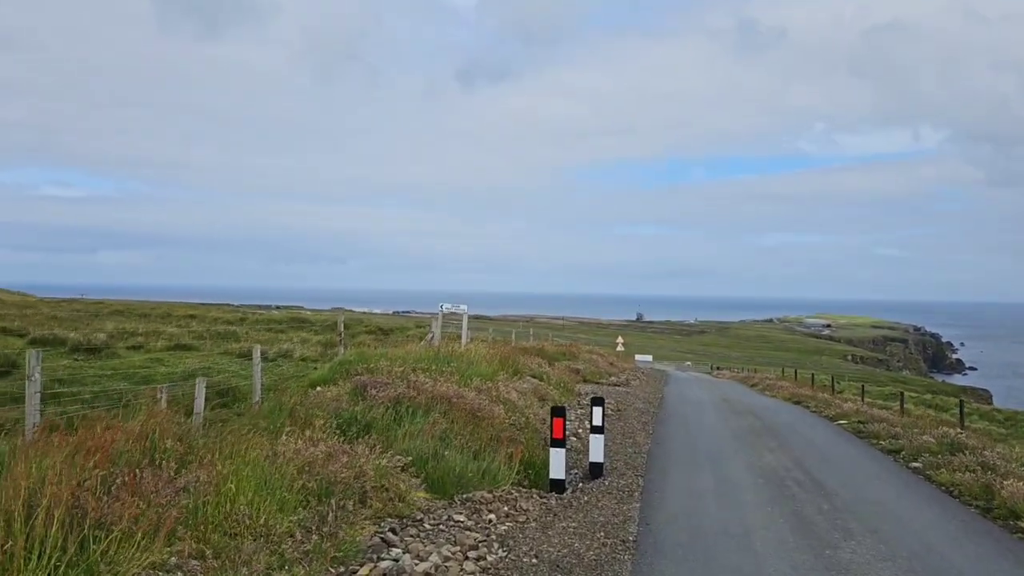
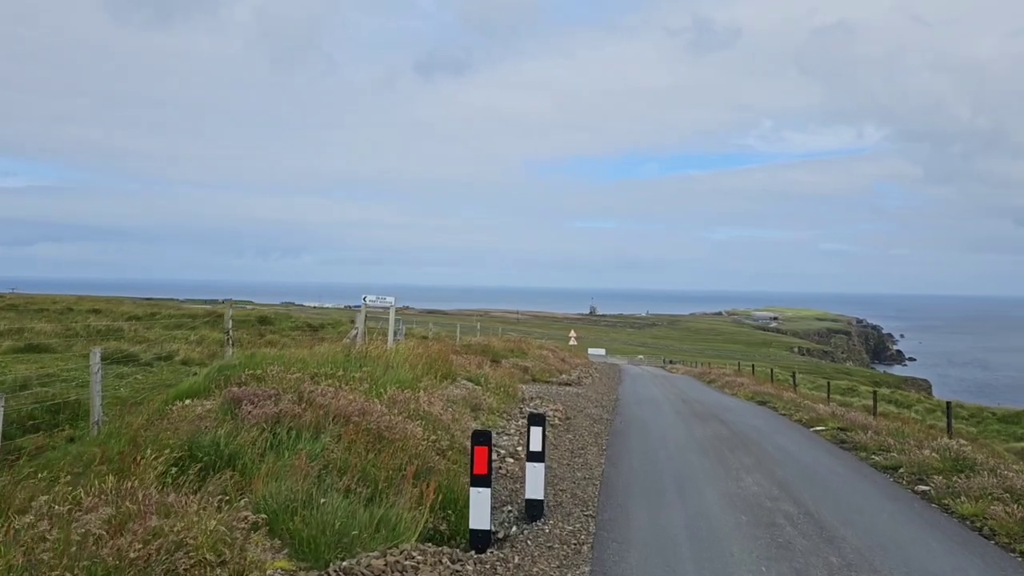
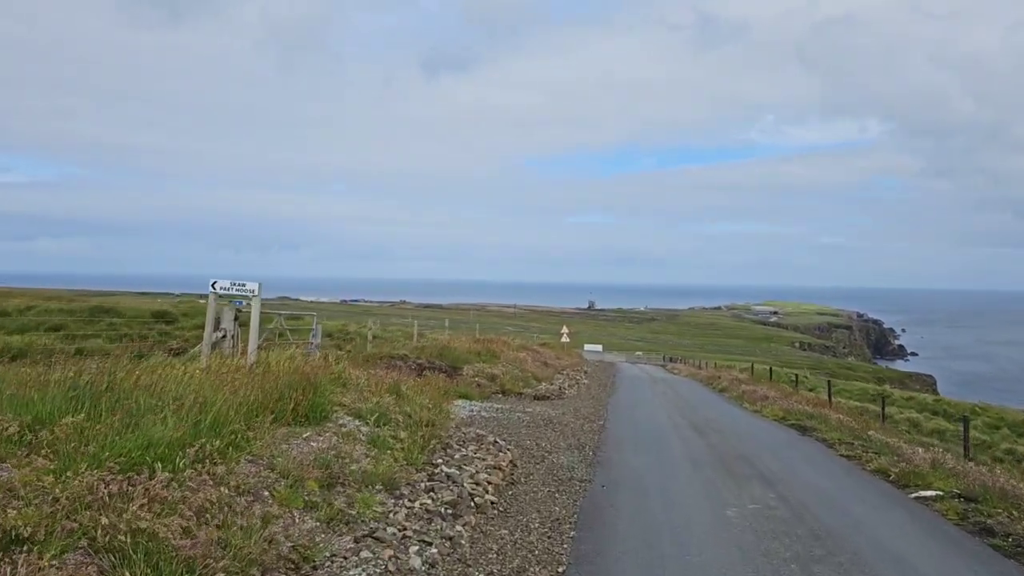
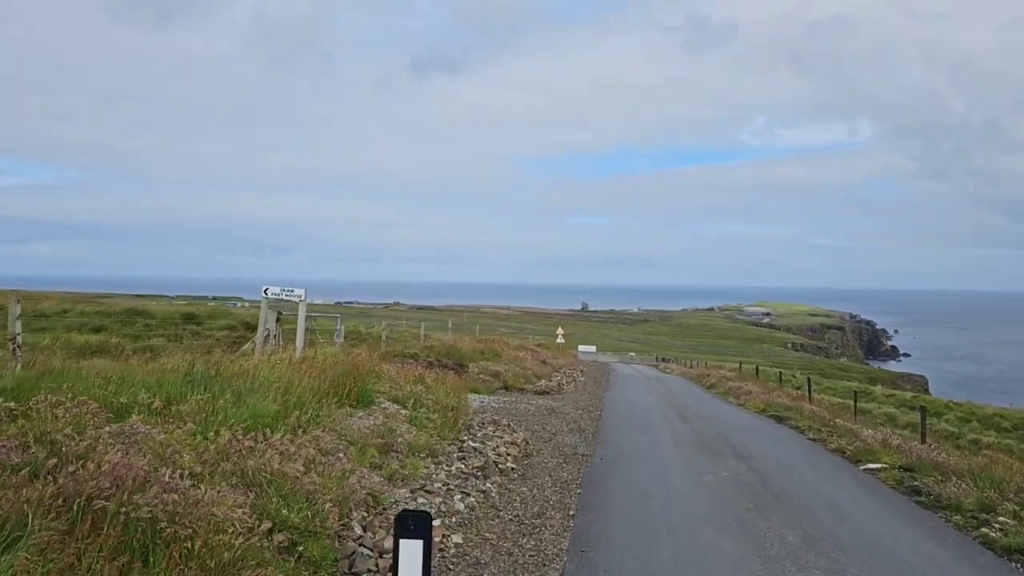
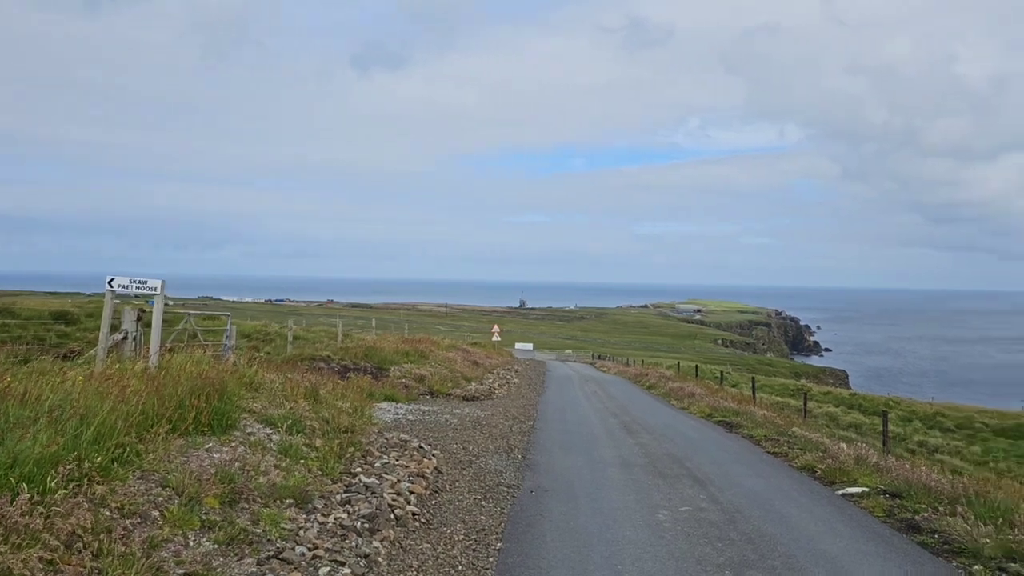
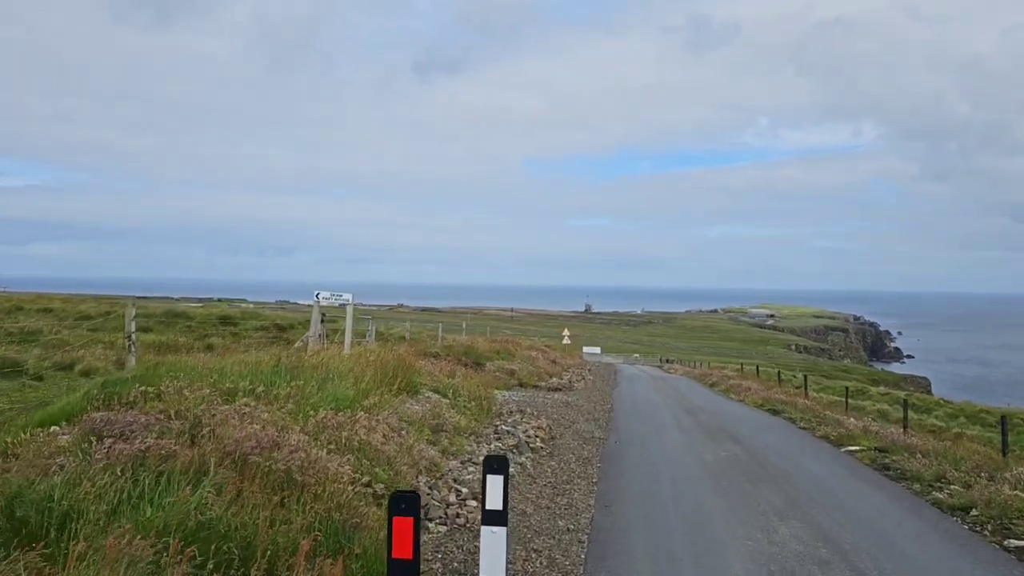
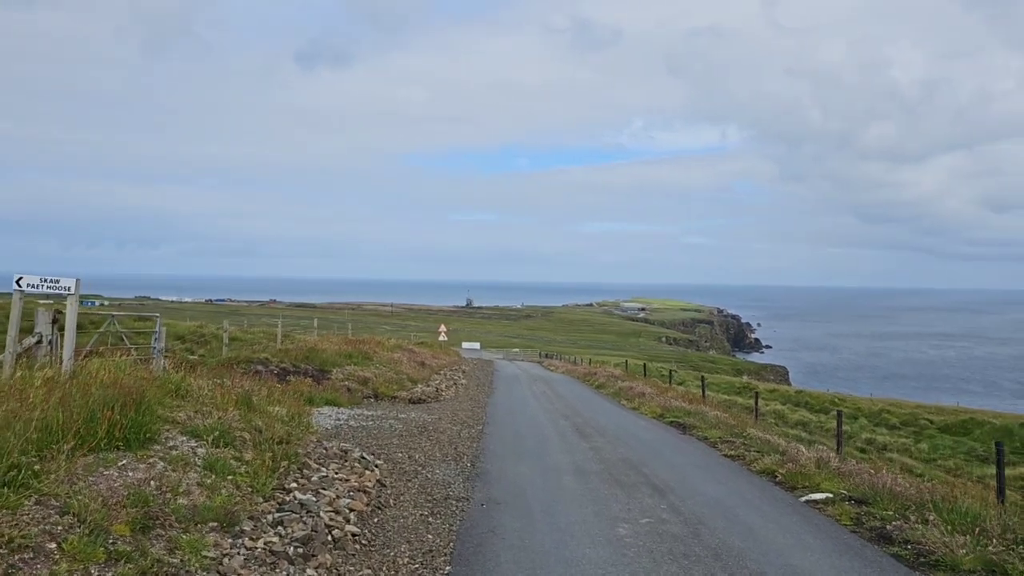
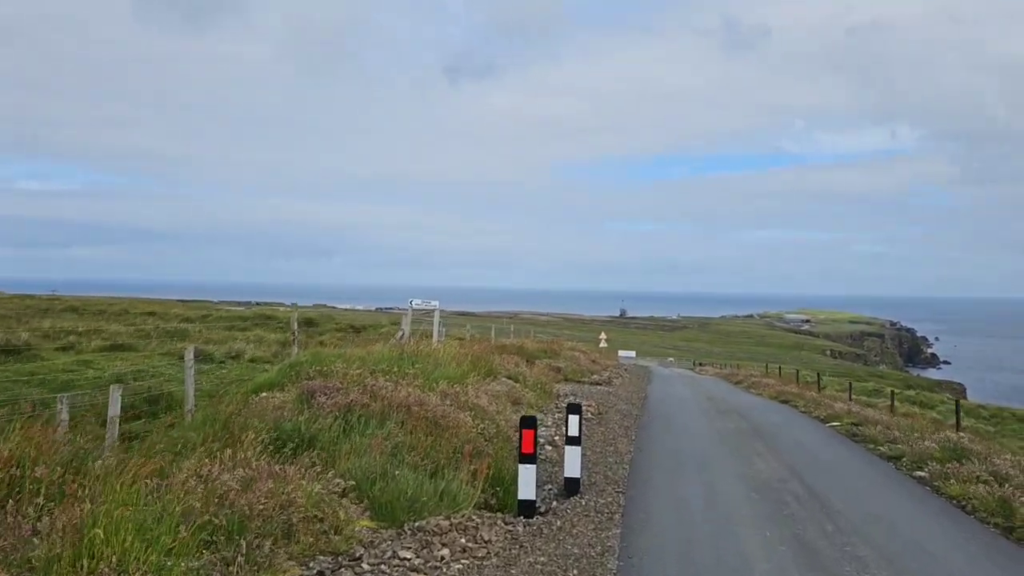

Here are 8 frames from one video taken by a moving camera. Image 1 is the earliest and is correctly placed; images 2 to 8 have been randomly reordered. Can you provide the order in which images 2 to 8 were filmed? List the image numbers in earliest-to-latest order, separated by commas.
8, 2, 6, 4, 3, 5, 7
